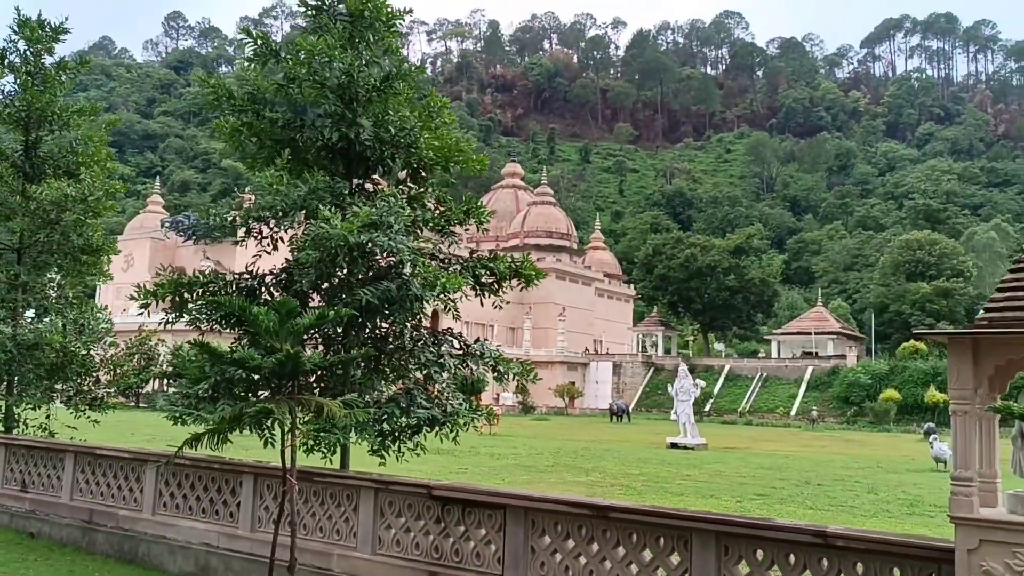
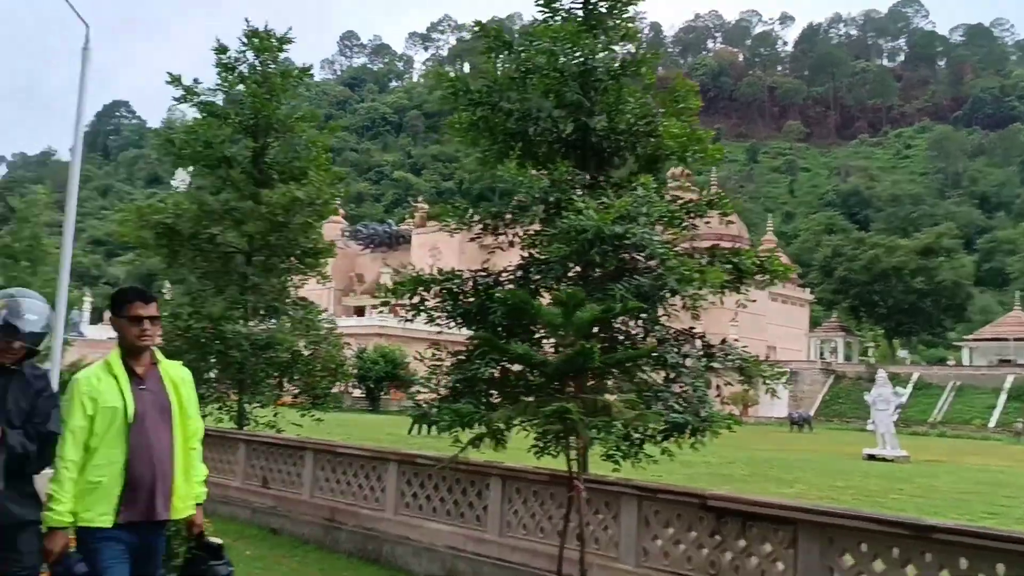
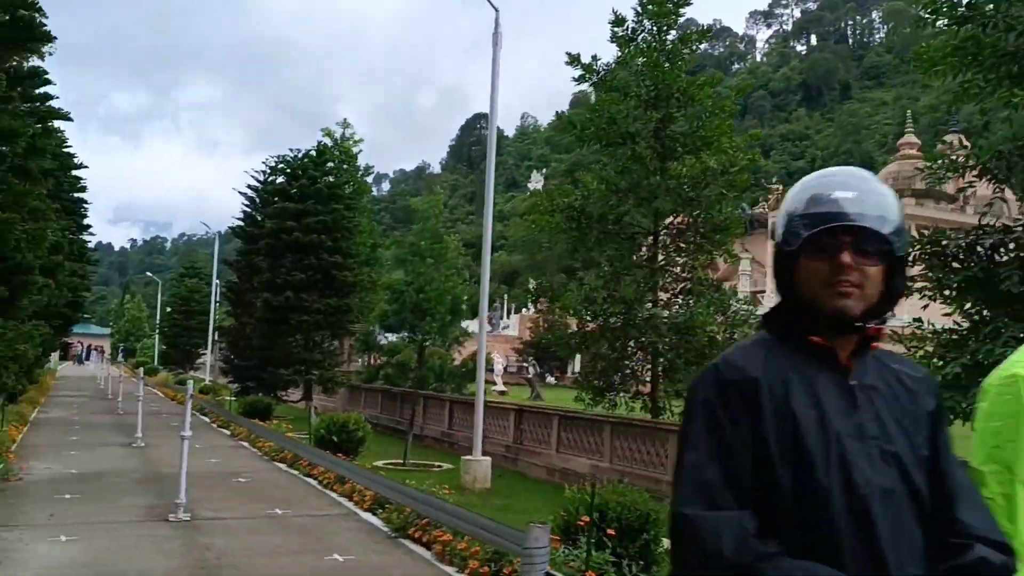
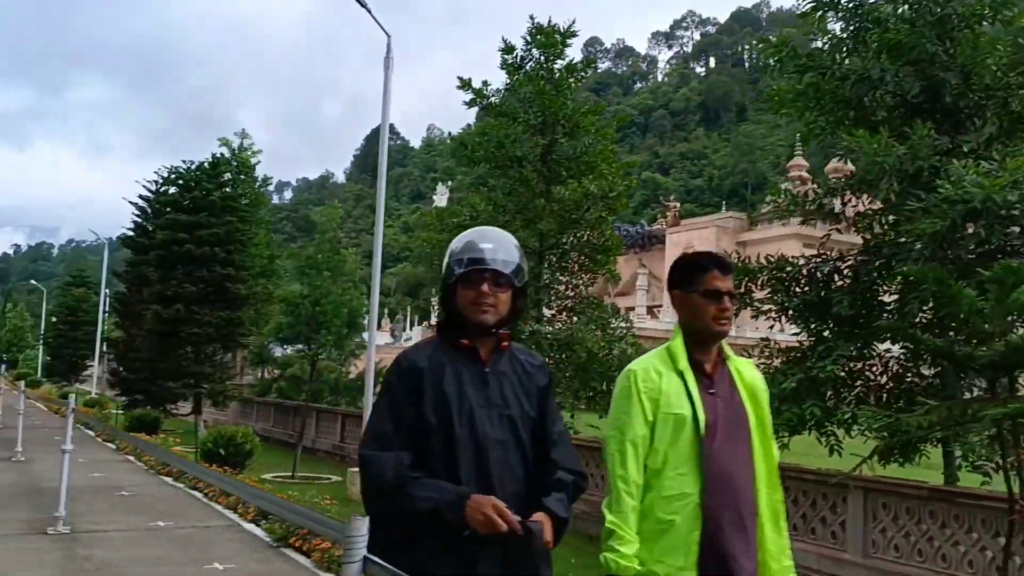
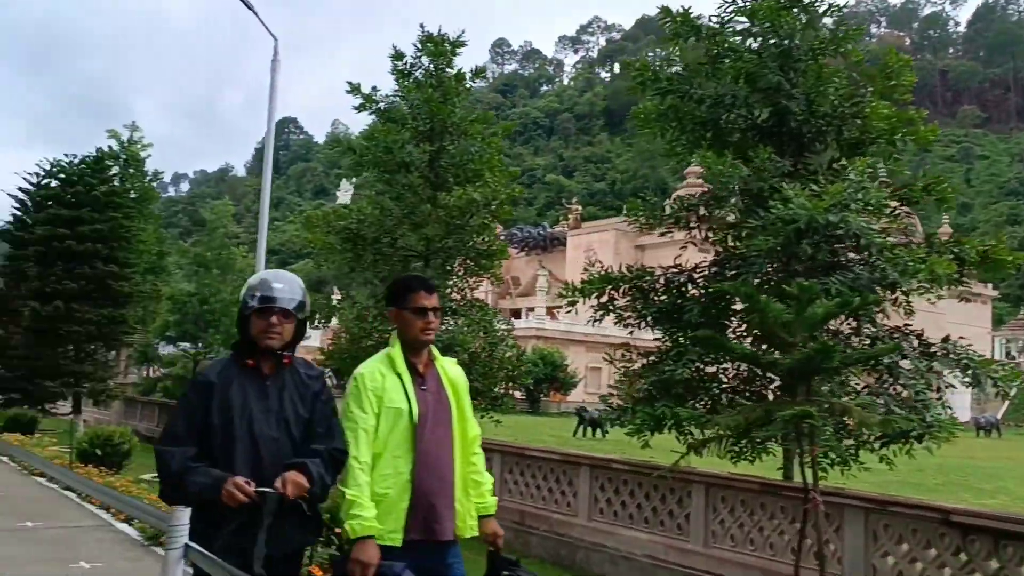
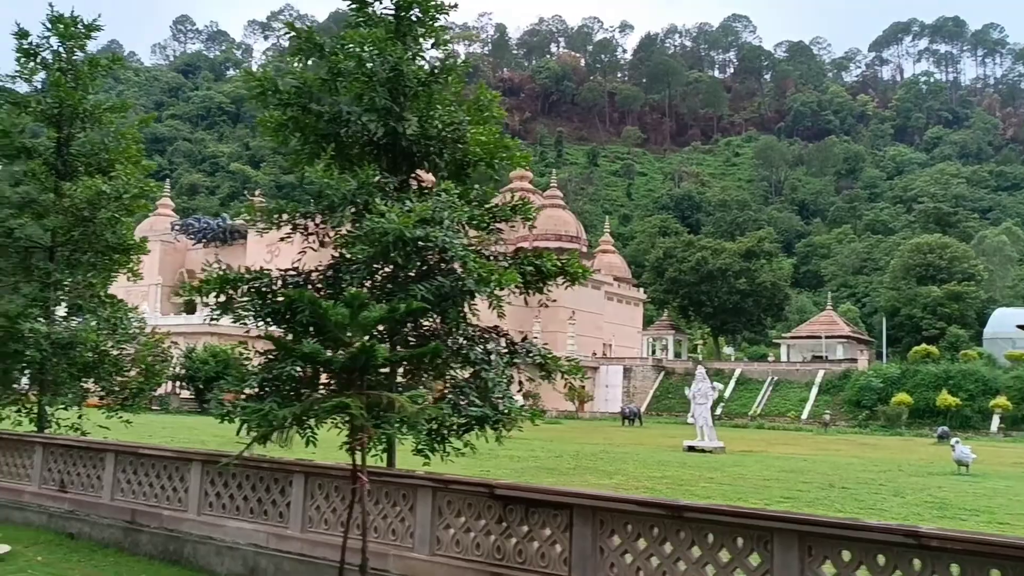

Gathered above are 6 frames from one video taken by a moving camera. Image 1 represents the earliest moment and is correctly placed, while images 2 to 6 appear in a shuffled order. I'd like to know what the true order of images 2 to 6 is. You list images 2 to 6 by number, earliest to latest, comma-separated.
6, 2, 5, 4, 3
